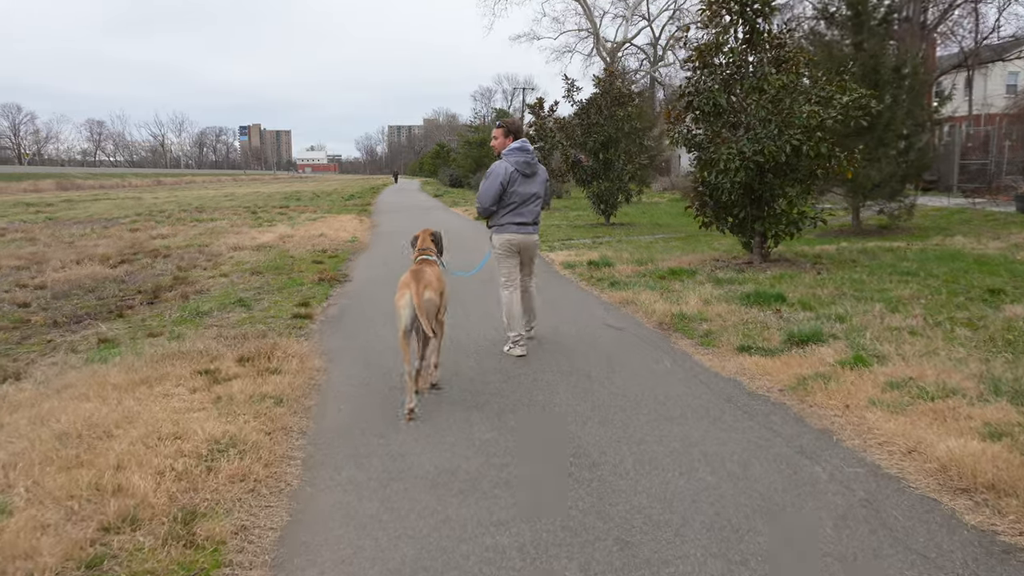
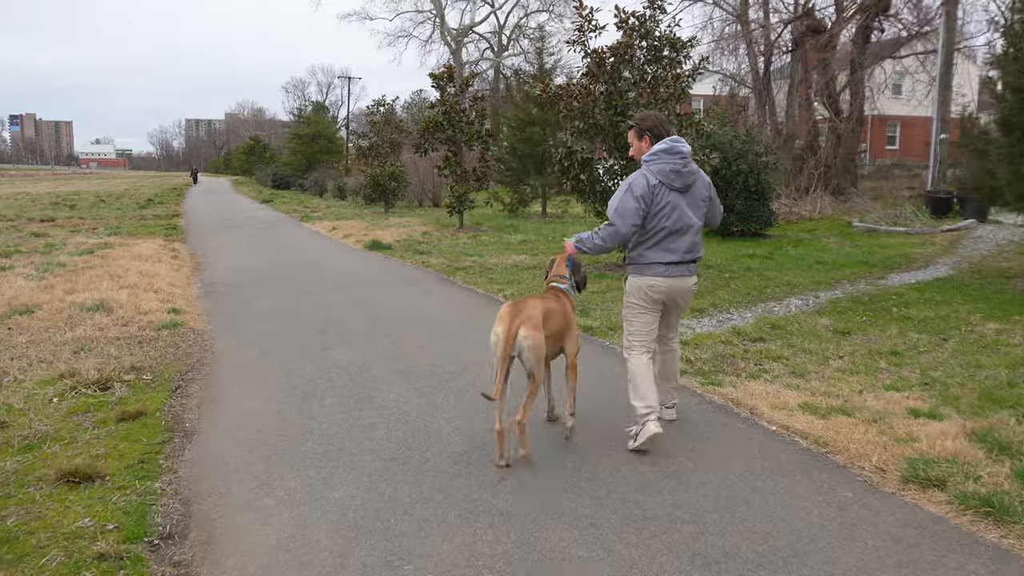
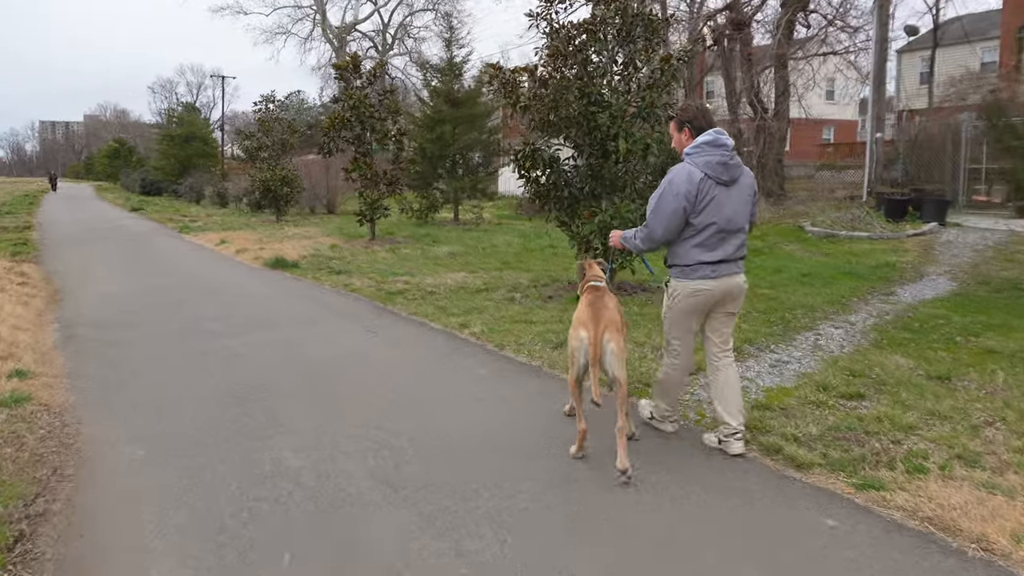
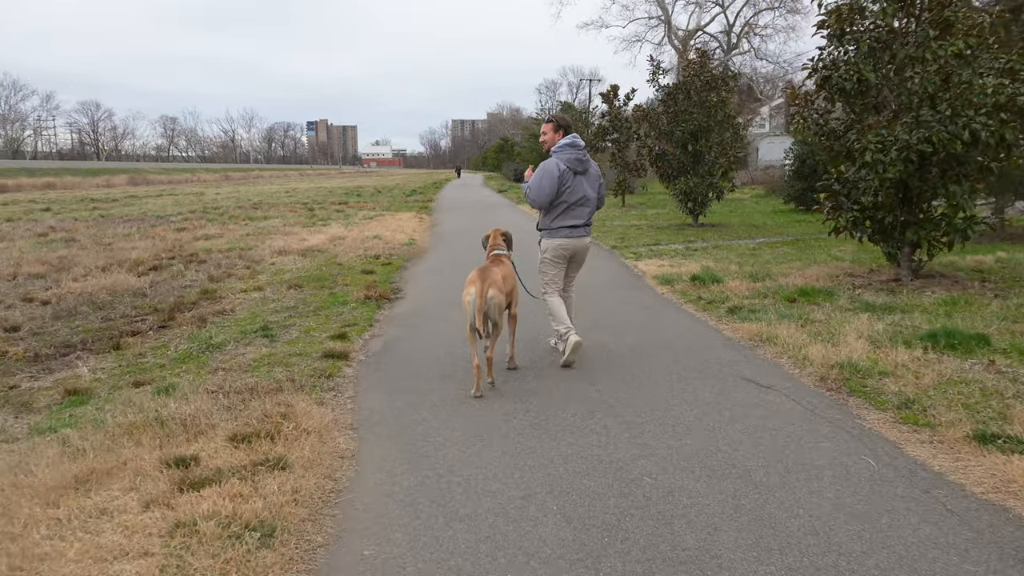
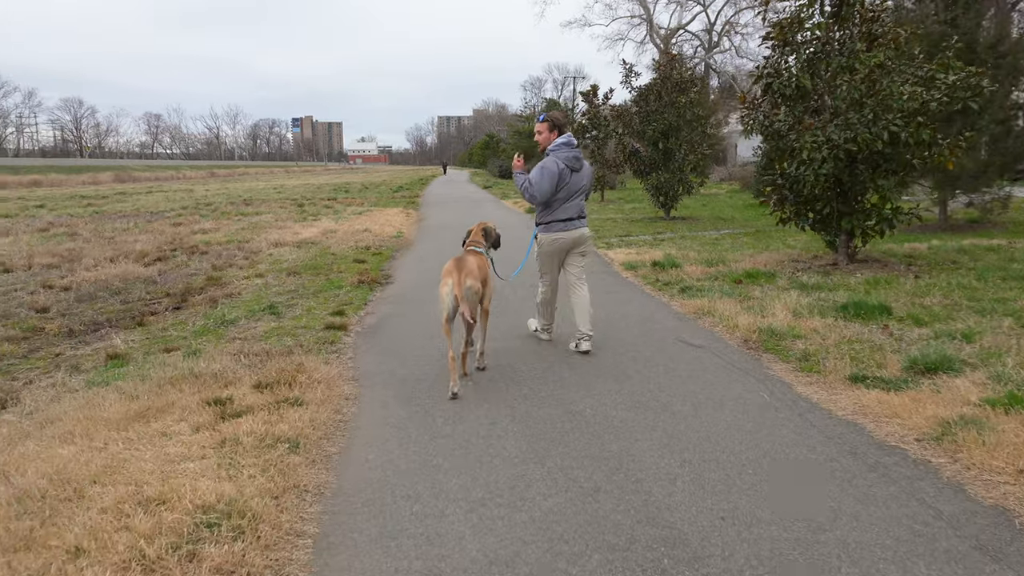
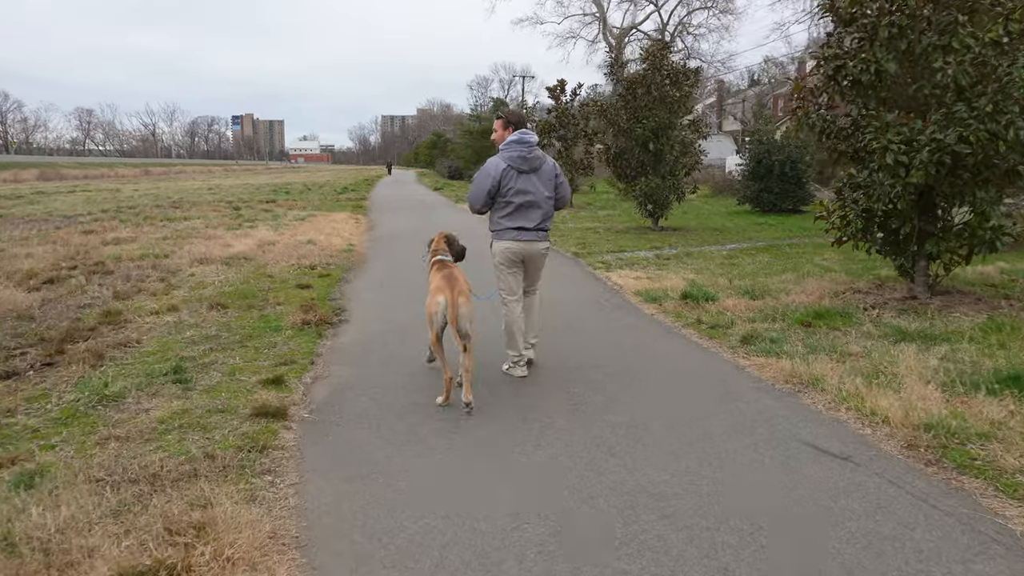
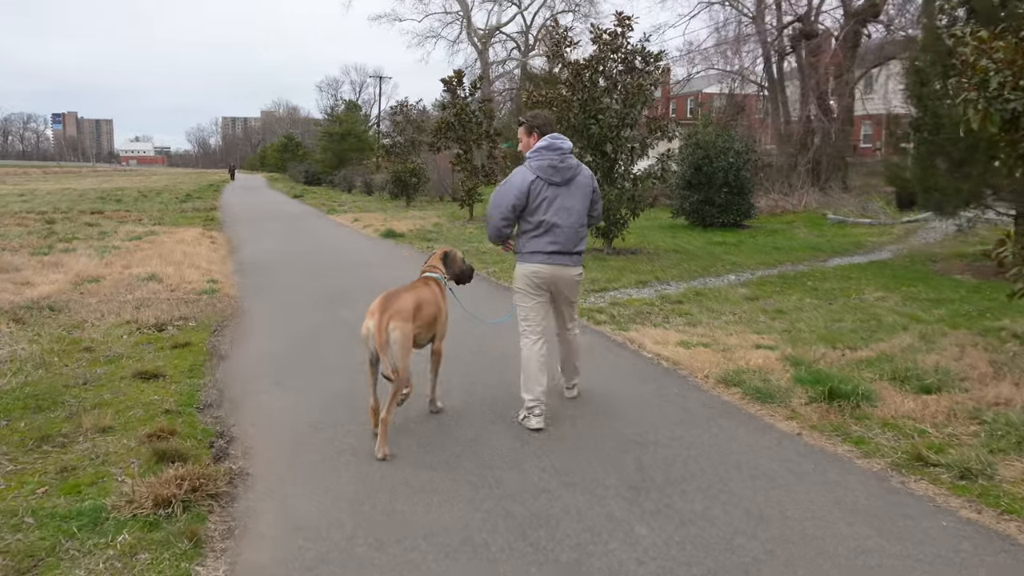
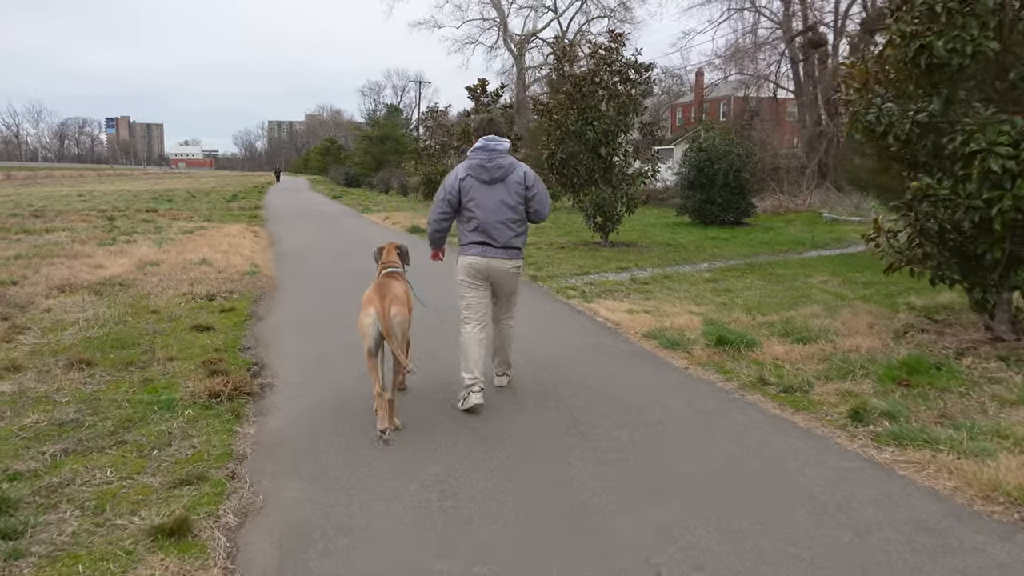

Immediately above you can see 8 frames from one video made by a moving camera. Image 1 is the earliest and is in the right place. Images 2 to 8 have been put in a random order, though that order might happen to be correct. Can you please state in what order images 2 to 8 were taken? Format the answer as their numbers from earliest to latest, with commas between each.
5, 4, 6, 8, 7, 2, 3
